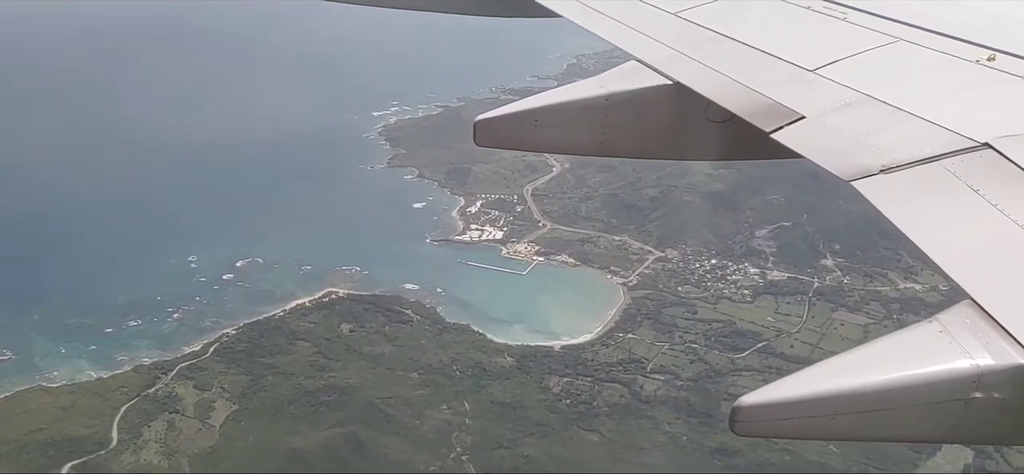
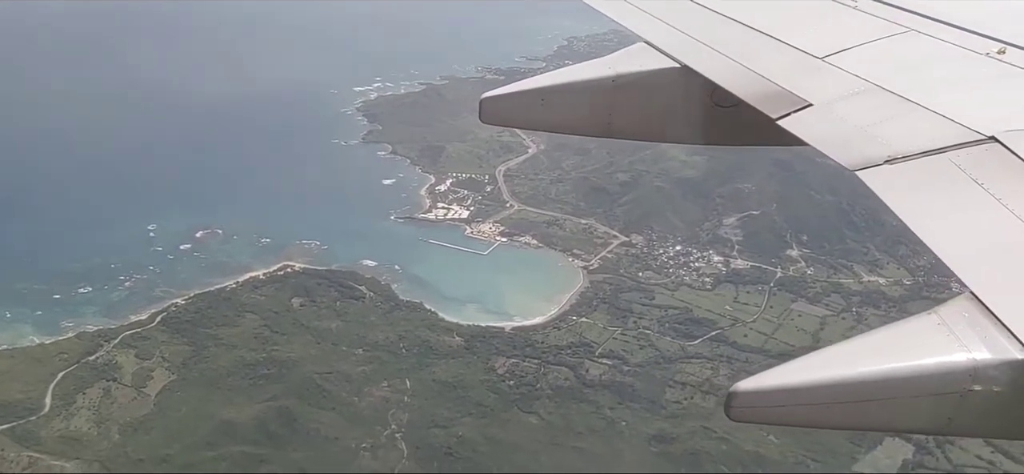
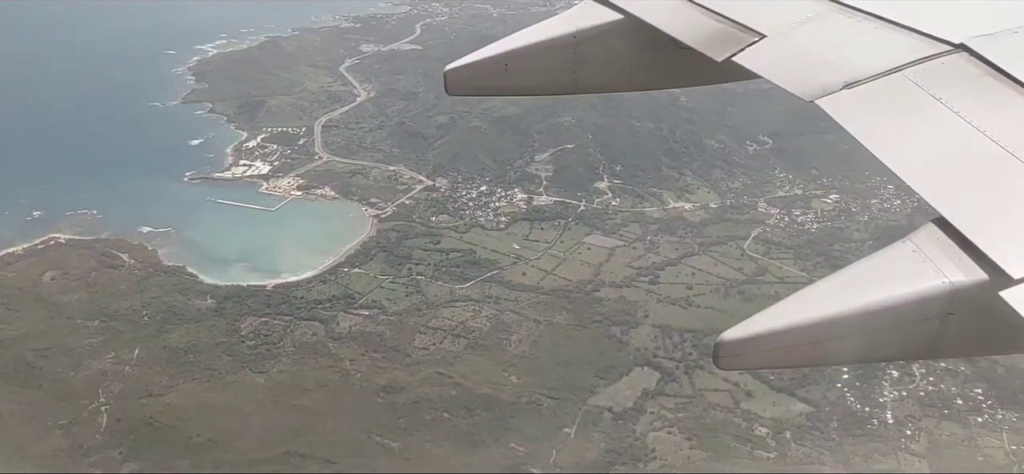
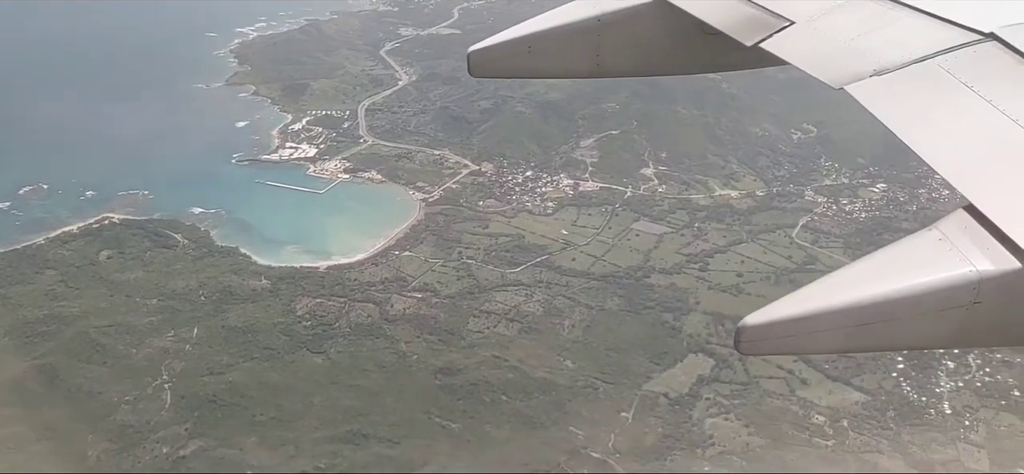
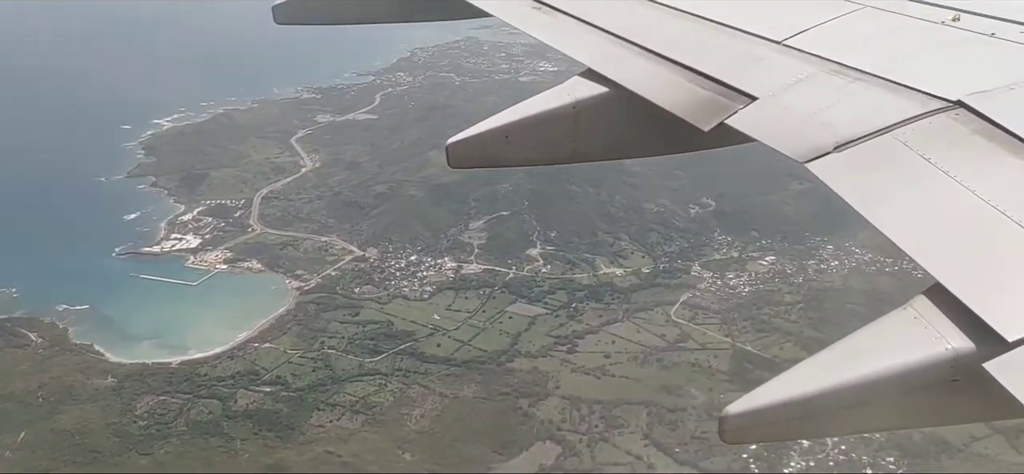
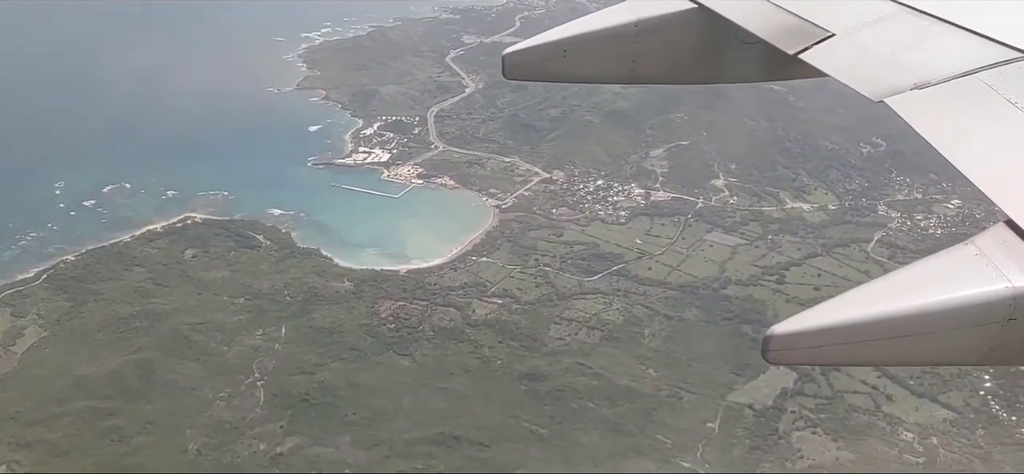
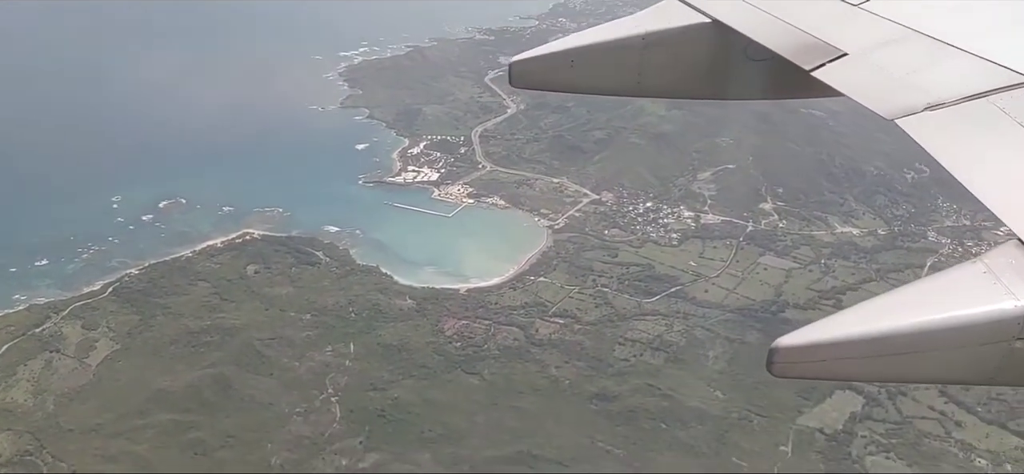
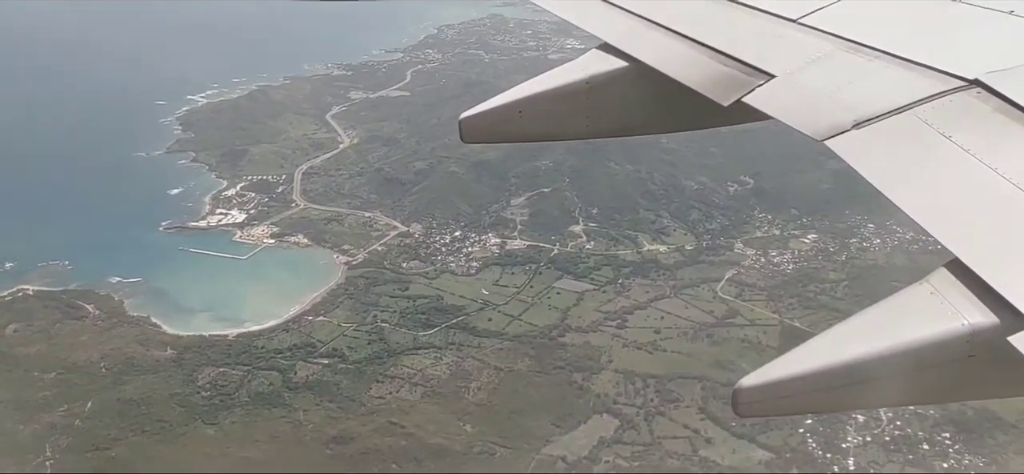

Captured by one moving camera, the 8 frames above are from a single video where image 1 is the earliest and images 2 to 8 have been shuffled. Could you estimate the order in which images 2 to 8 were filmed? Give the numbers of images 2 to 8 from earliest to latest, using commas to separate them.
2, 7, 6, 4, 3, 8, 5
